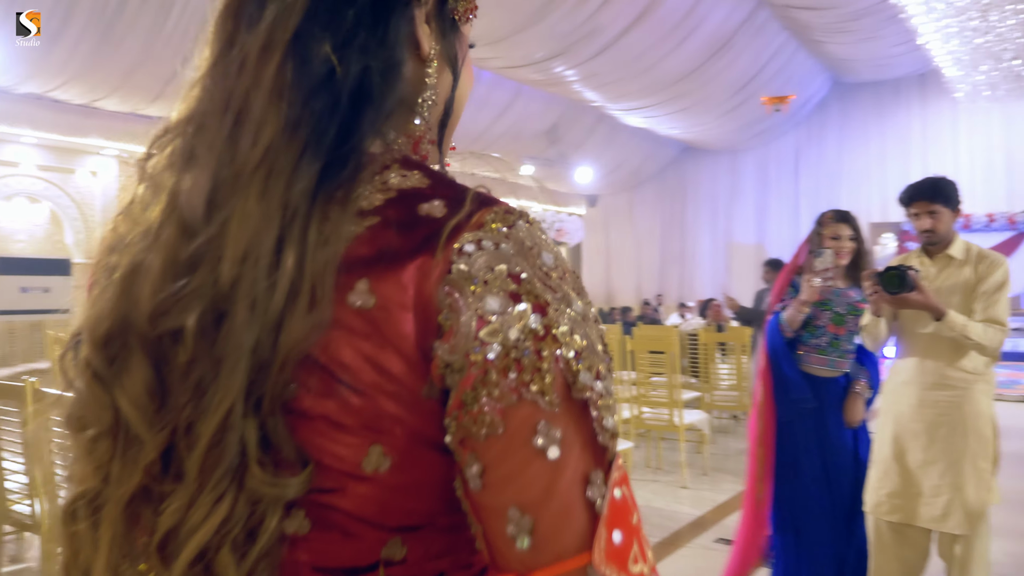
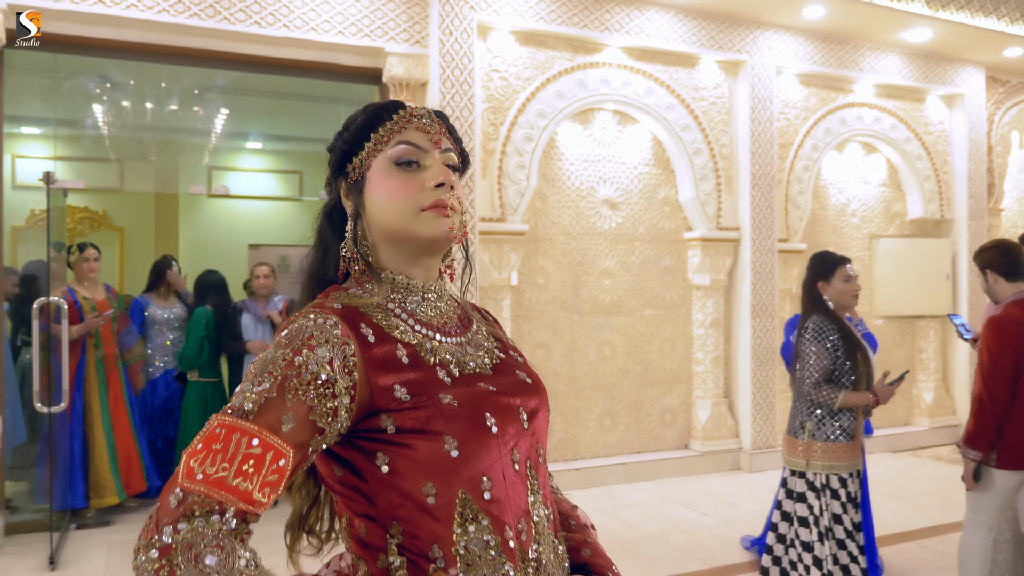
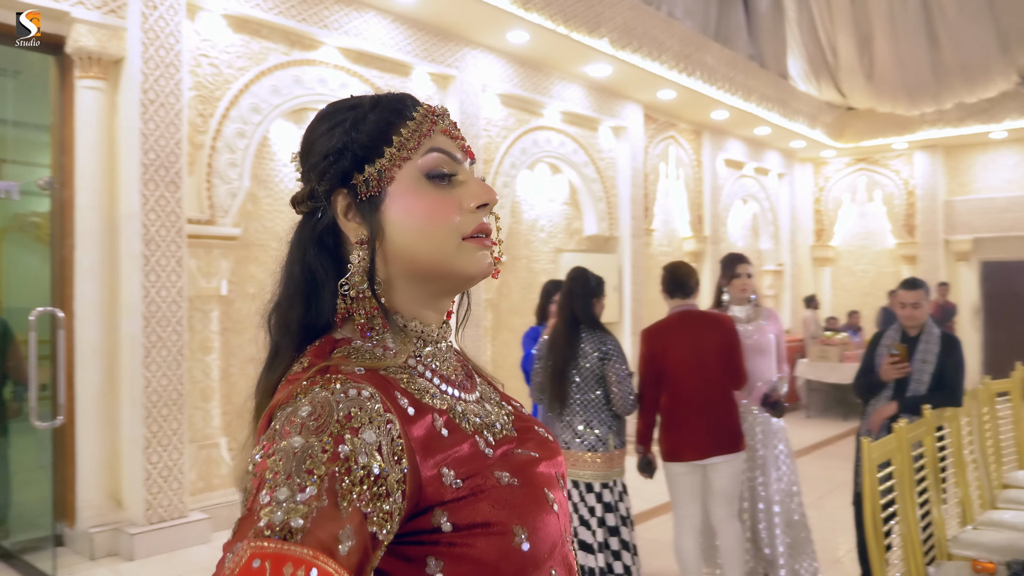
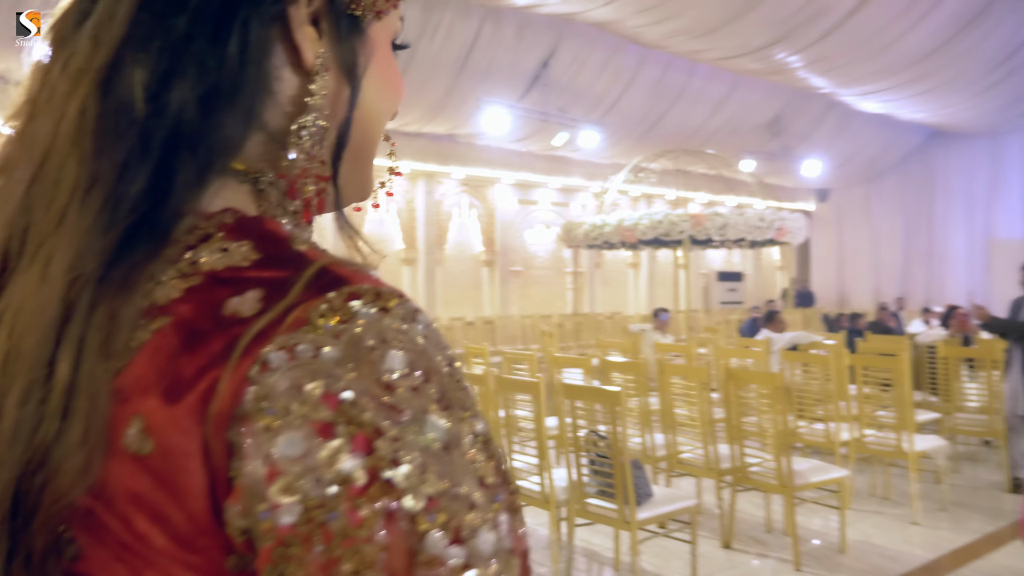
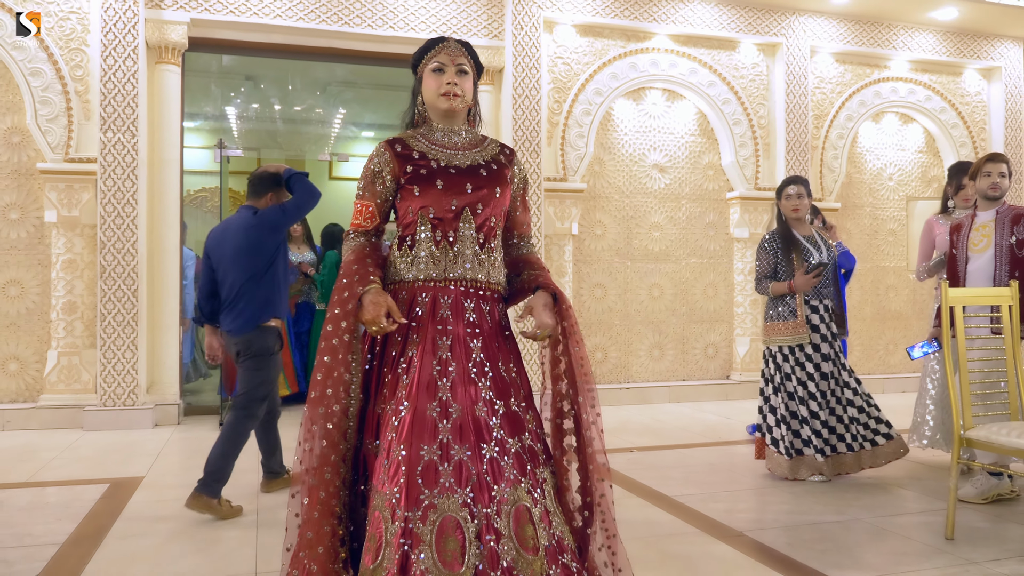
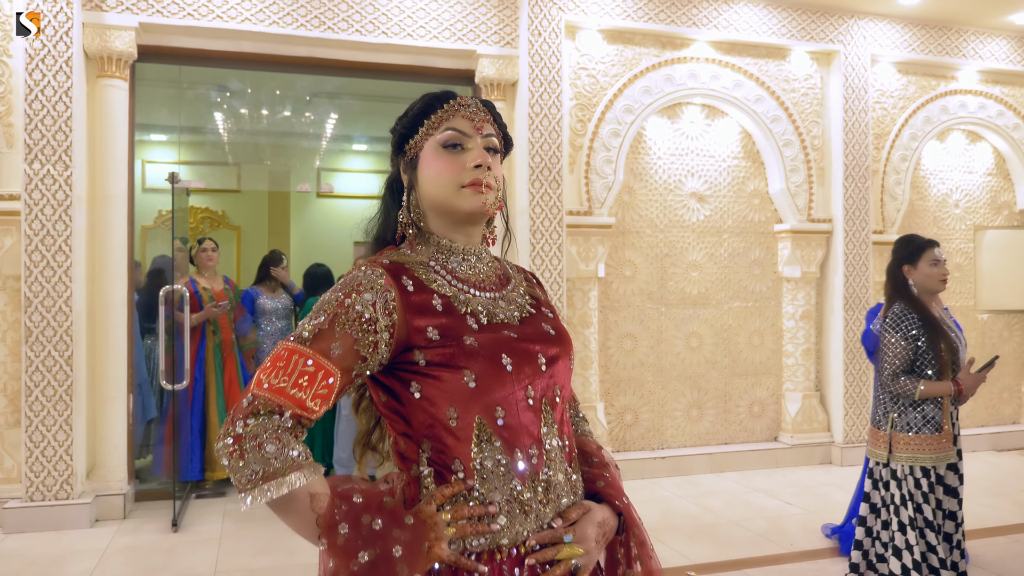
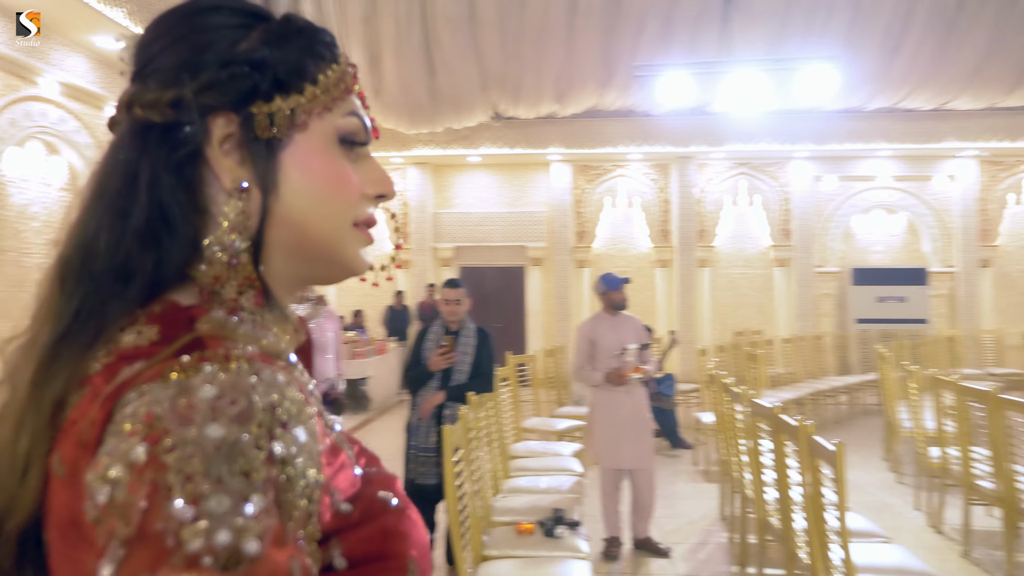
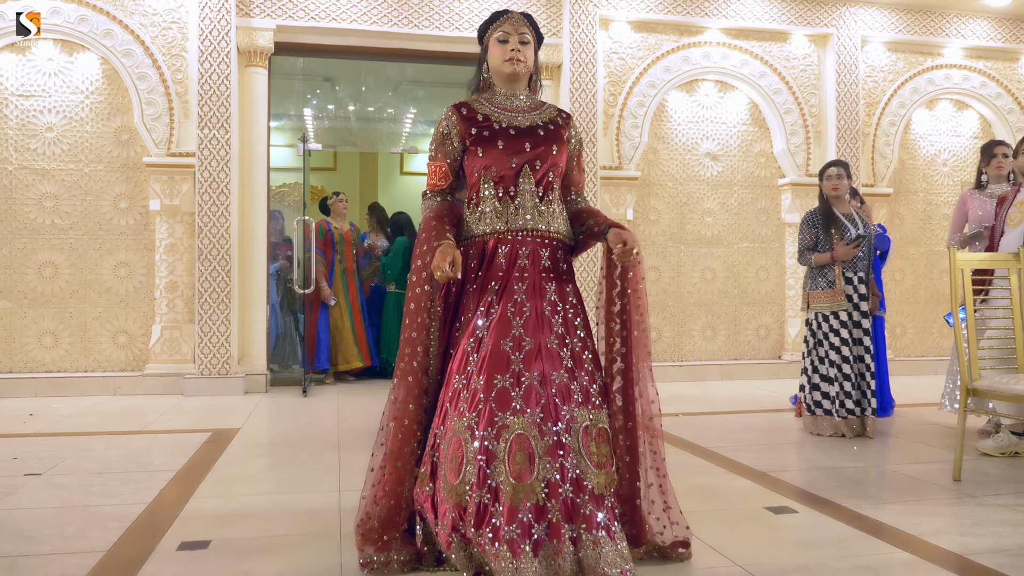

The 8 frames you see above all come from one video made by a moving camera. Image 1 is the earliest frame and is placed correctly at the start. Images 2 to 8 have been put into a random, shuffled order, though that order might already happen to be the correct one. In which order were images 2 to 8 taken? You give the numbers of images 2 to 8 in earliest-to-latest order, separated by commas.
4, 7, 3, 2, 6, 5, 8
